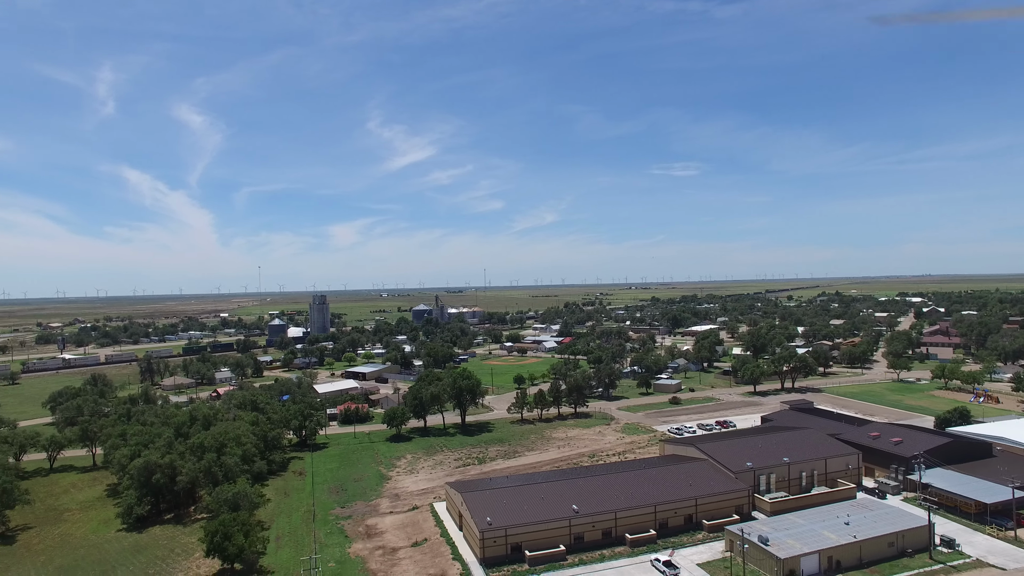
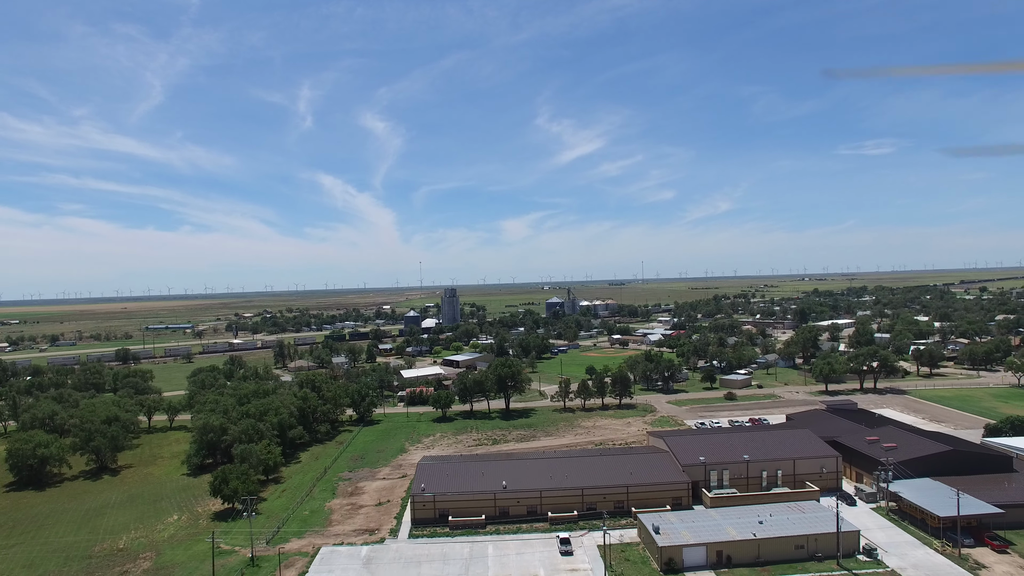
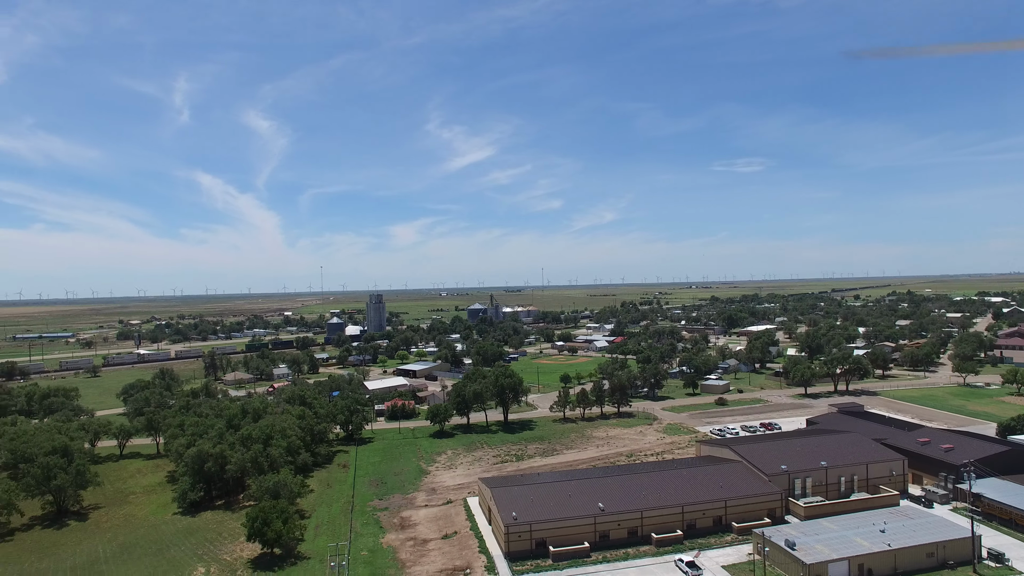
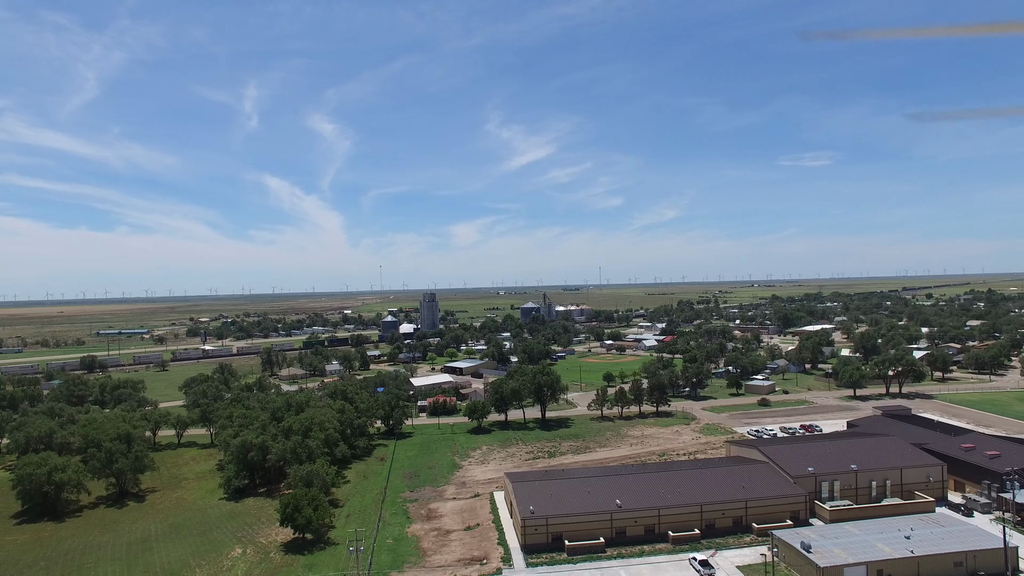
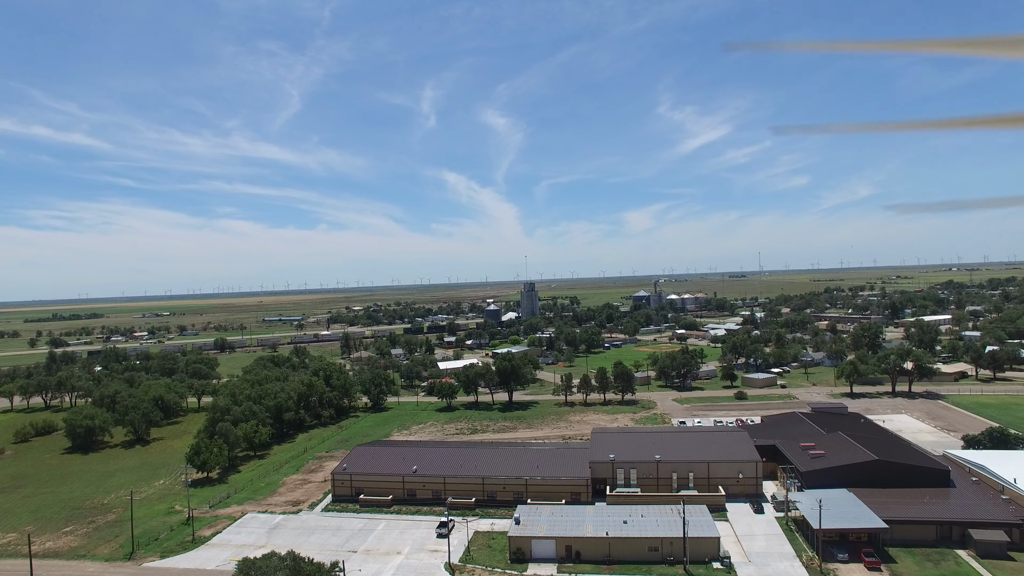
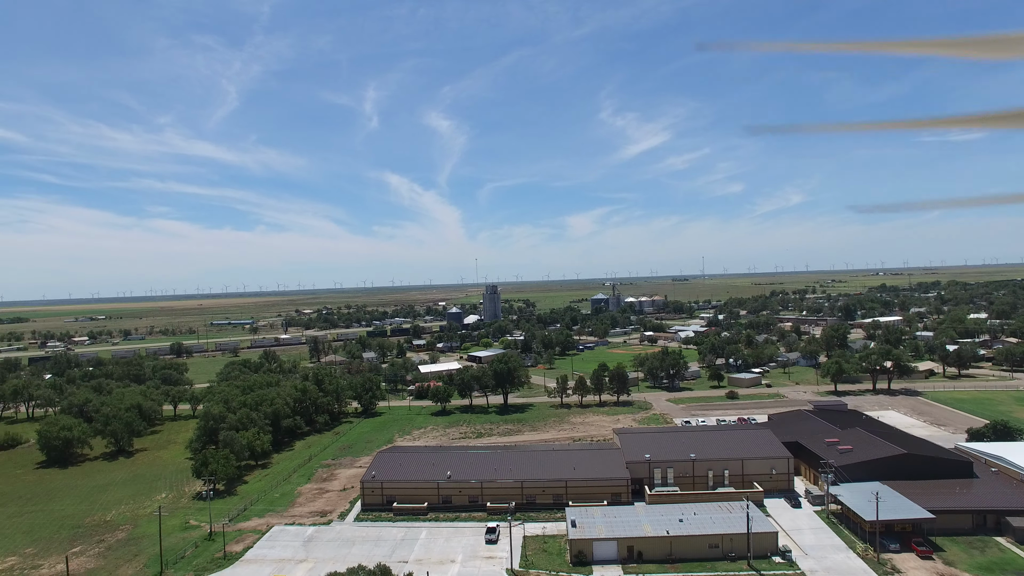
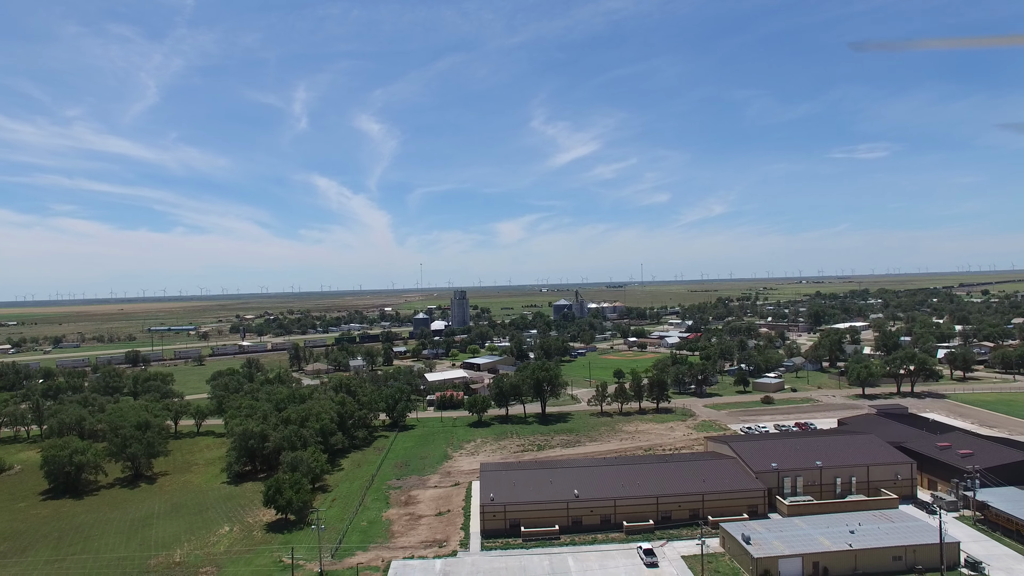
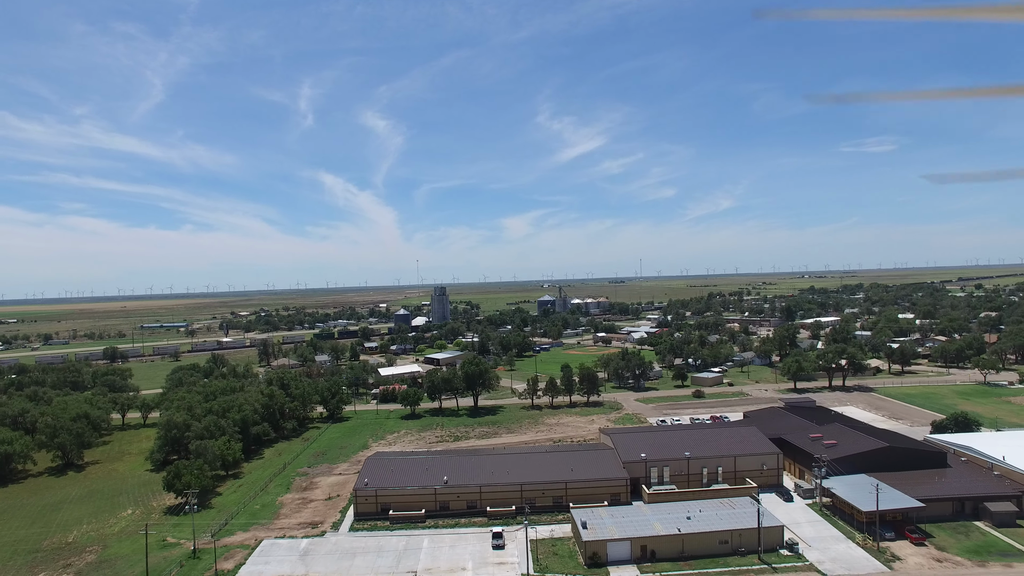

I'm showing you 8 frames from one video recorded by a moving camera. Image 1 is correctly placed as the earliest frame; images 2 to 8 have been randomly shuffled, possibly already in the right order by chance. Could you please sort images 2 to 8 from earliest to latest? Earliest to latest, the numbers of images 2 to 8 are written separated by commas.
3, 4, 7, 2, 8, 6, 5
